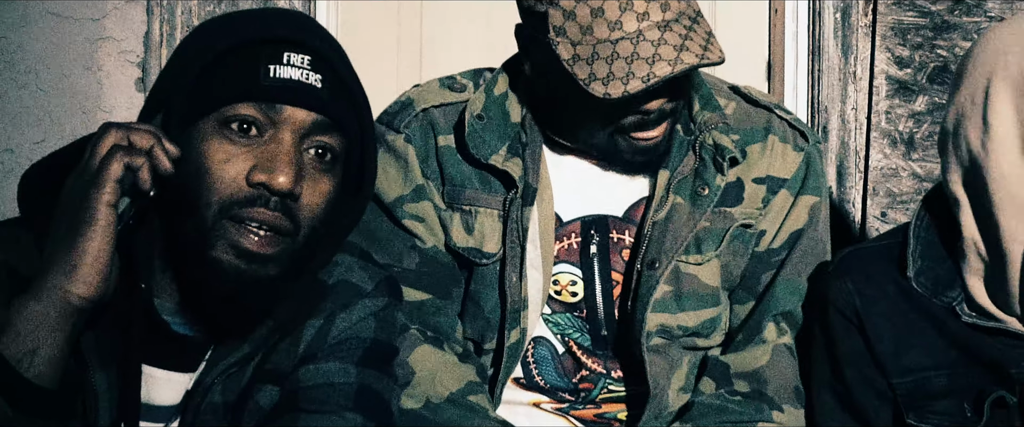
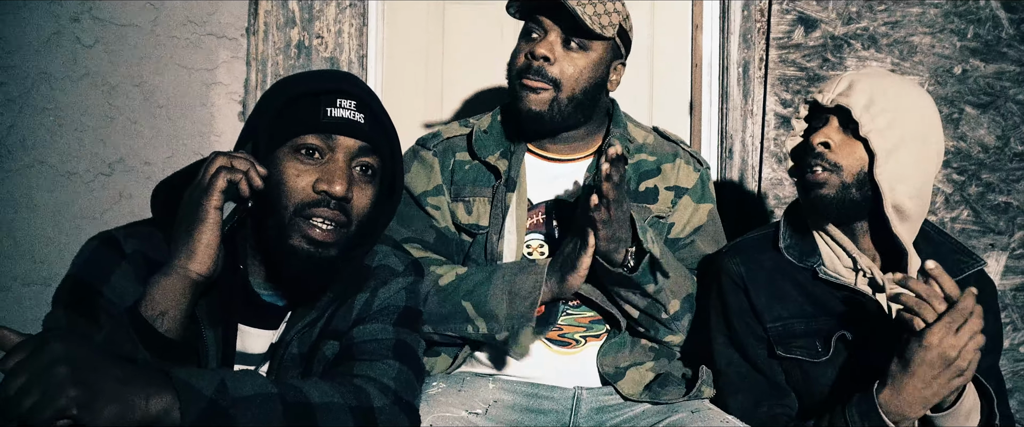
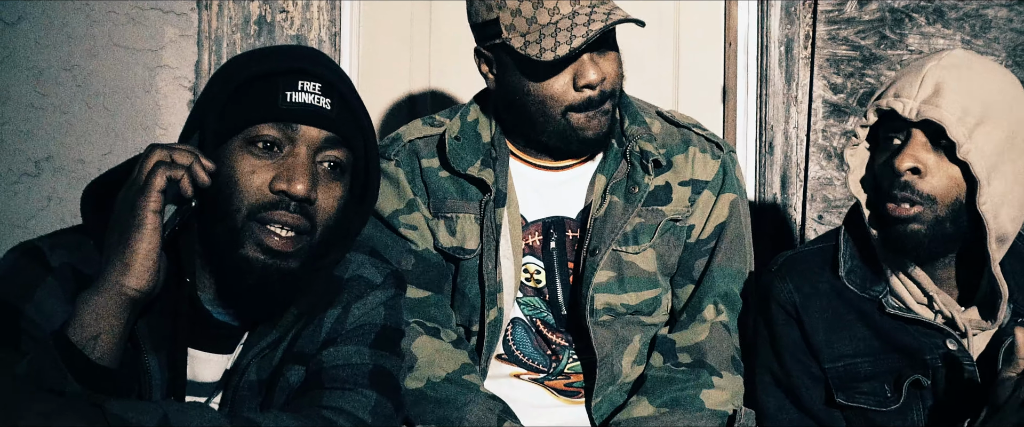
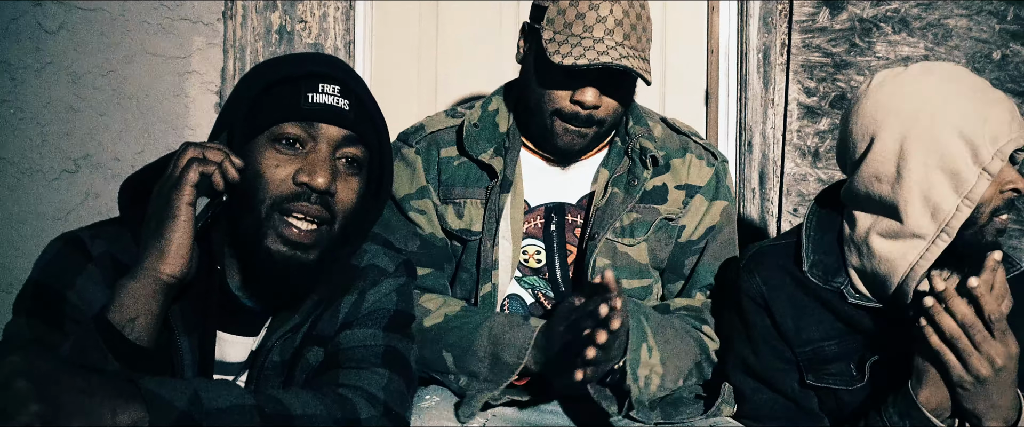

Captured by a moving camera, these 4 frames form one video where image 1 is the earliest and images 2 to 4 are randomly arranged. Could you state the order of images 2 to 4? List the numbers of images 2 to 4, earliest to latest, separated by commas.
3, 4, 2
